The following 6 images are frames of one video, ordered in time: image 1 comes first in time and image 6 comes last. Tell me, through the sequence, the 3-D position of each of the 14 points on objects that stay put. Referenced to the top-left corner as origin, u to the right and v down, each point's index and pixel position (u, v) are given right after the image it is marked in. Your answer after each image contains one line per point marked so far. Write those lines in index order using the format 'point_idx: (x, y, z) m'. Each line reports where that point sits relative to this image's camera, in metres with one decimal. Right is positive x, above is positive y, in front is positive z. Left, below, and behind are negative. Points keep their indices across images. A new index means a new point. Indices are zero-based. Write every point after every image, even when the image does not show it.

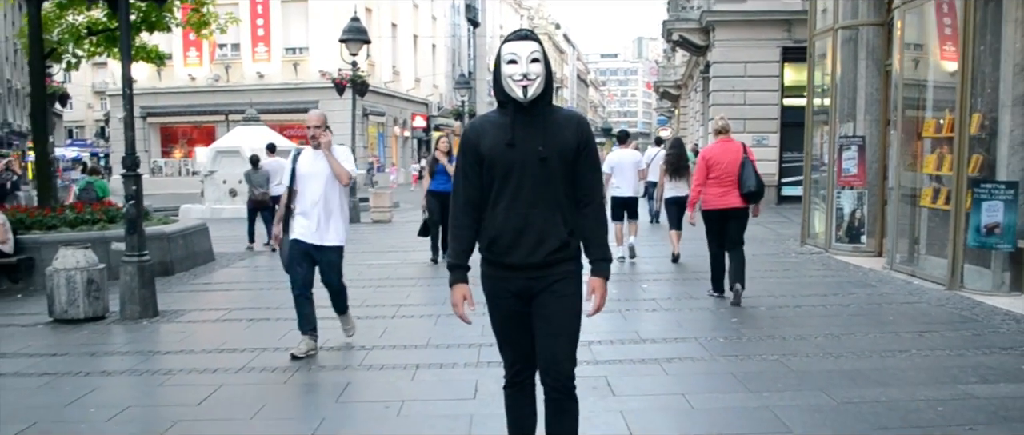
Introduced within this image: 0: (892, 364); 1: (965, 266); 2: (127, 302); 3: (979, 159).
0: (+2.5, -1.0, +6.2) m
1: (+4.5, -0.5, +9.1) m
2: (-3.6, -0.8, +8.7) m
3: (+4.6, +0.6, +9.1) m
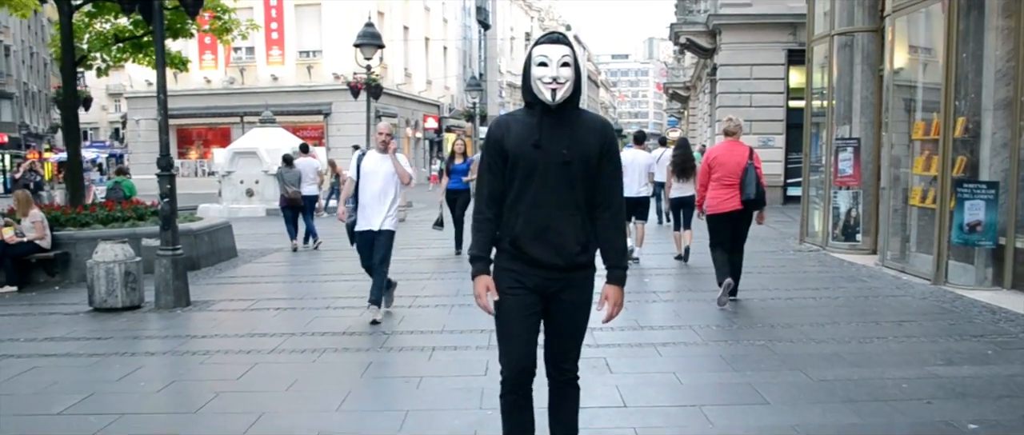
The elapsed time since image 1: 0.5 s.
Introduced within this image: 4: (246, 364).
0: (+2.6, -1.0, +6.7) m
1: (+4.6, -0.5, +9.6) m
2: (-3.6, -0.8, +9.3) m
3: (+4.7, +0.6, +9.6) m
4: (-1.9, -1.1, +6.8) m
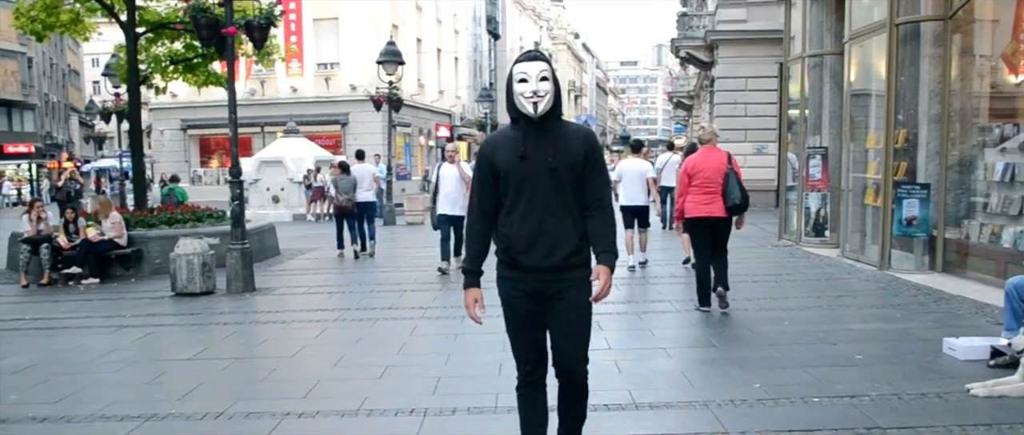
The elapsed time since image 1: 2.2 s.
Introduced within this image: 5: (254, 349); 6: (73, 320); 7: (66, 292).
0: (+2.7, -0.9, +8.5) m
1: (+4.7, -0.4, +11.4) m
2: (-3.4, -0.8, +11.1) m
3: (+4.9, +0.6, +11.4) m
4: (-1.8, -1.0, +8.6) m
5: (-2.2, -1.1, +7.8) m
6: (-4.8, -1.1, +10.0) m
7: (-6.0, -1.0, +12.3) m
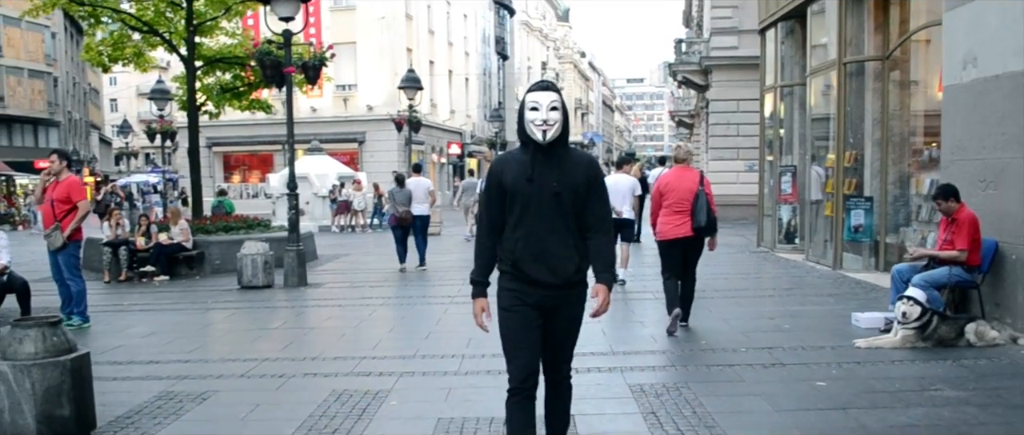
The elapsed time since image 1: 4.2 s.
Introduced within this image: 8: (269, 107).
0: (+2.9, -1.0, +10.6) m
1: (+4.9, -0.5, +13.5) m
2: (-3.3, -0.8, +13.3) m
3: (+5.0, +0.5, +13.5) m
4: (-1.7, -1.1, +10.8) m
5: (-2.1, -1.2, +9.9) m
6: (-4.6, -1.2, +12.2) m
7: (-5.8, -1.1, +14.5) m
8: (-5.2, +2.4, +19.6) m
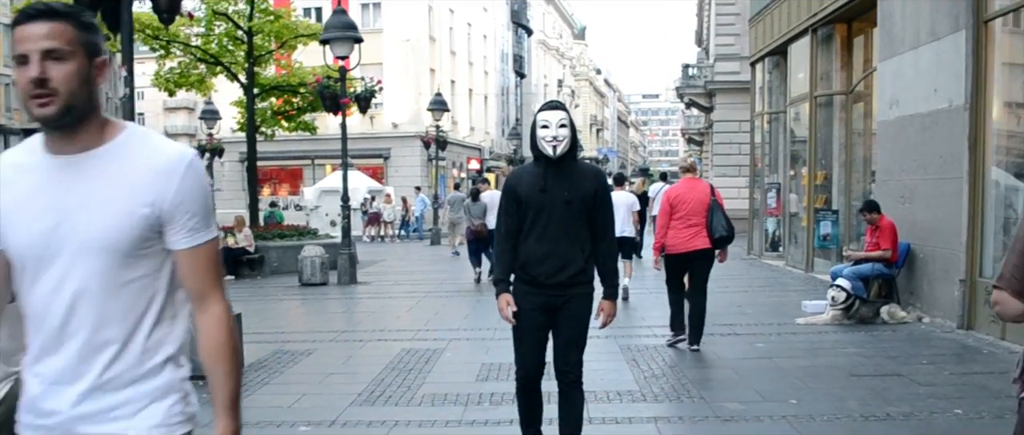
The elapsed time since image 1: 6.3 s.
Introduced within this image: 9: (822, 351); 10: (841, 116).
0: (+3.1, -1.1, +12.9) m
1: (+5.2, -0.7, +15.7) m
2: (-2.9, -1.0, +15.7) m
3: (+5.4, +0.3, +15.8) m
4: (-1.4, -1.2, +13.1) m
5: (-1.8, -1.2, +12.3) m
6: (-4.4, -1.3, +14.5) m
7: (-5.5, -1.2, +16.9) m
8: (-4.8, +2.2, +22.0) m
9: (+2.8, -1.2, +8.3) m
10: (+5.6, +1.7, +15.5) m
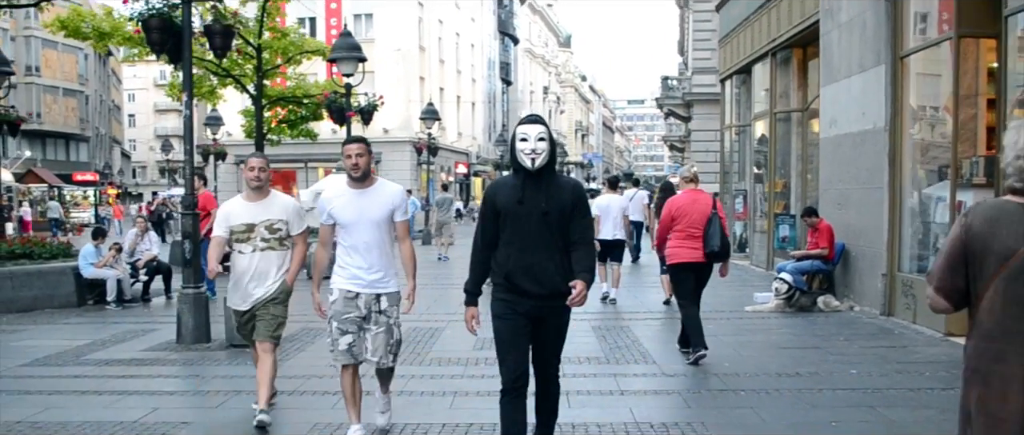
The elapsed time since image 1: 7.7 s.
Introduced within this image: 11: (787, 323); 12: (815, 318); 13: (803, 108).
0: (+3.0, -1.1, +14.5) m
1: (+5.0, -0.8, +17.4) m
2: (-3.2, -1.0, +17.2) m
3: (+5.1, +0.3, +17.4) m
4: (-1.6, -1.2, +14.7) m
5: (-2.0, -1.2, +13.8) m
6: (-4.6, -1.3, +16.1) m
7: (-5.7, -1.2, +18.4) m
8: (-5.1, +2.1, +23.6) m
9: (+2.7, -1.2, +9.9) m
10: (+5.4, +1.6, +17.2) m
11: (+3.1, -1.2, +10.5) m
12: (+3.6, -1.2, +10.9) m
13: (+5.4, +2.0, +17.0) m
